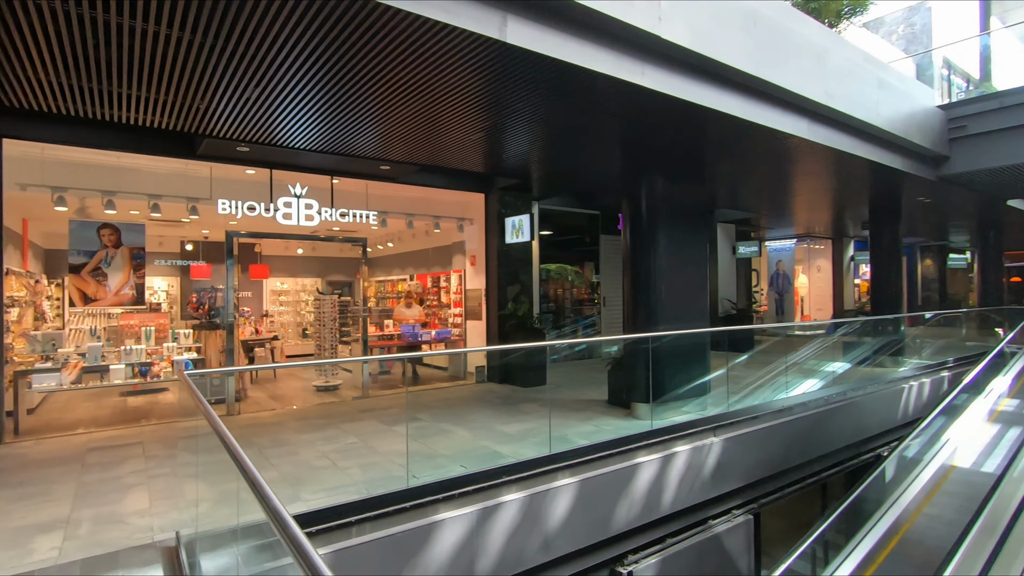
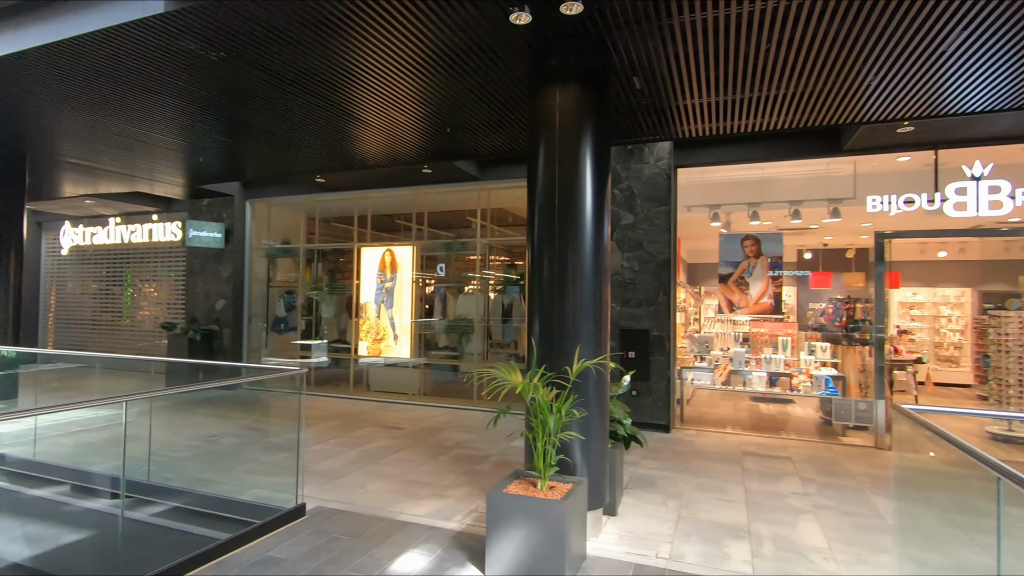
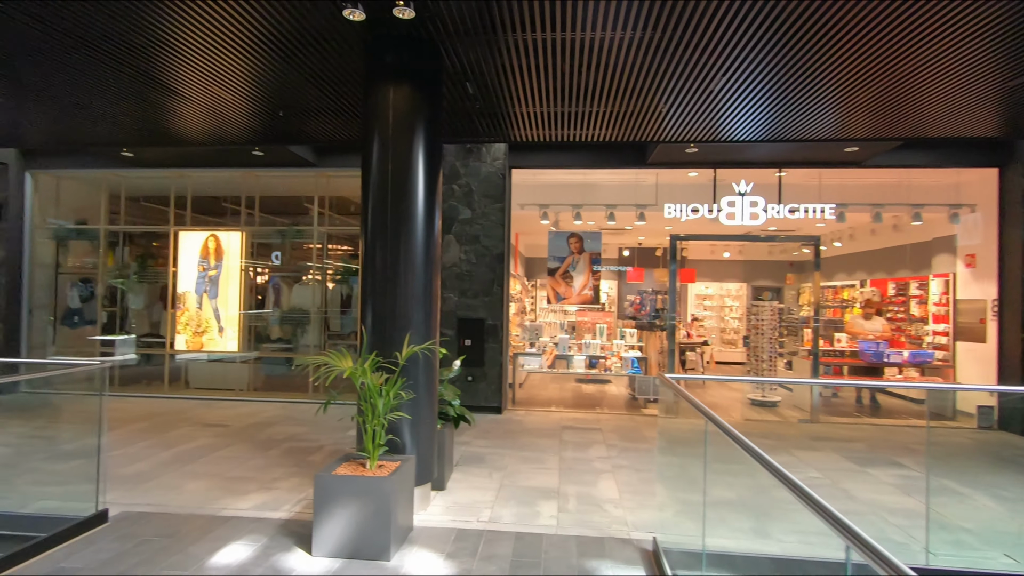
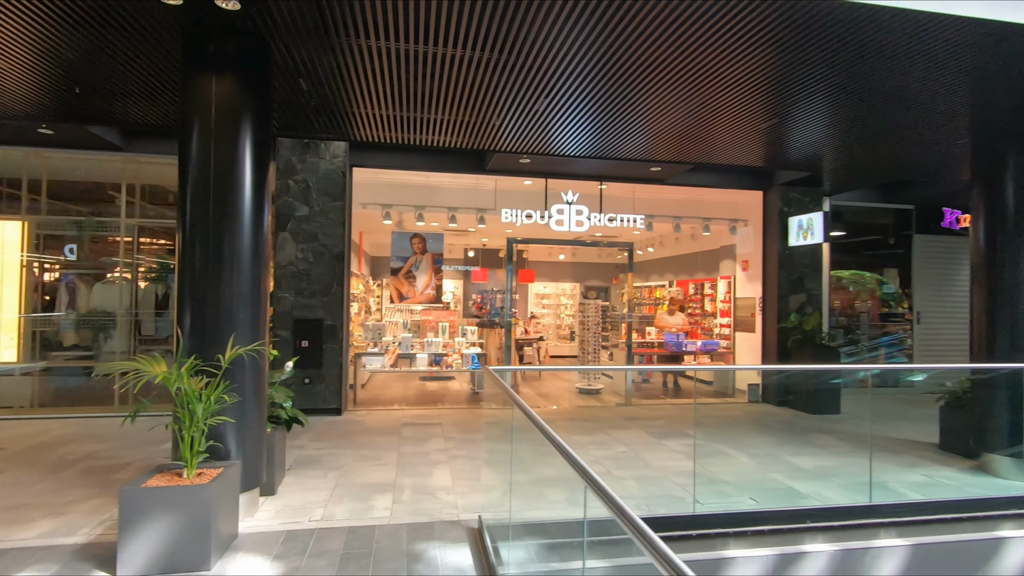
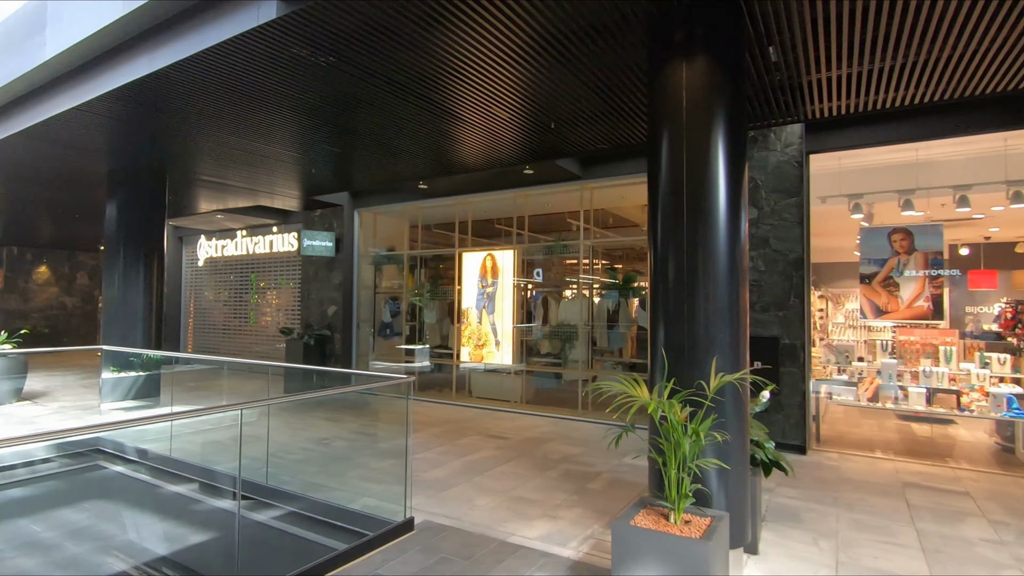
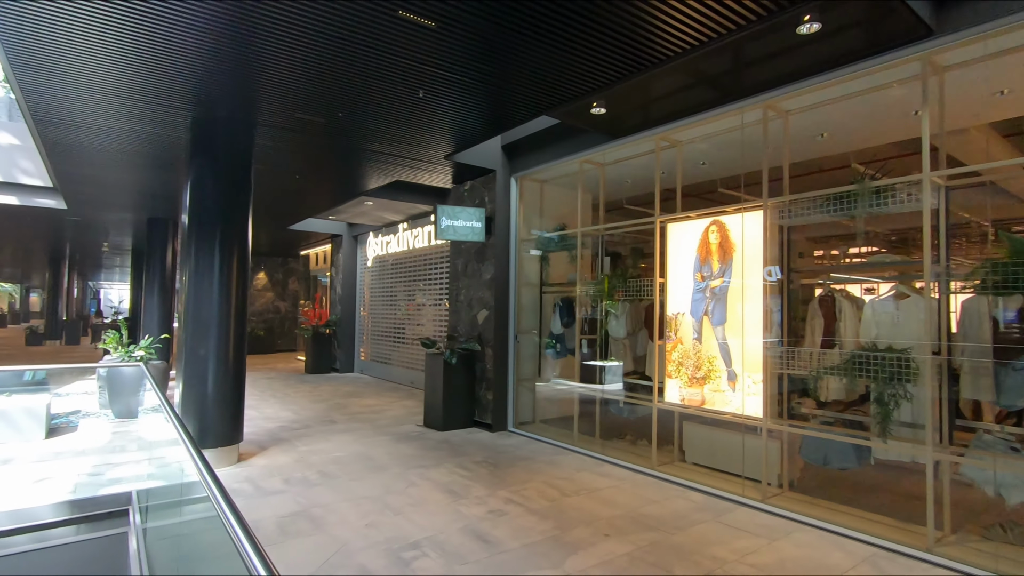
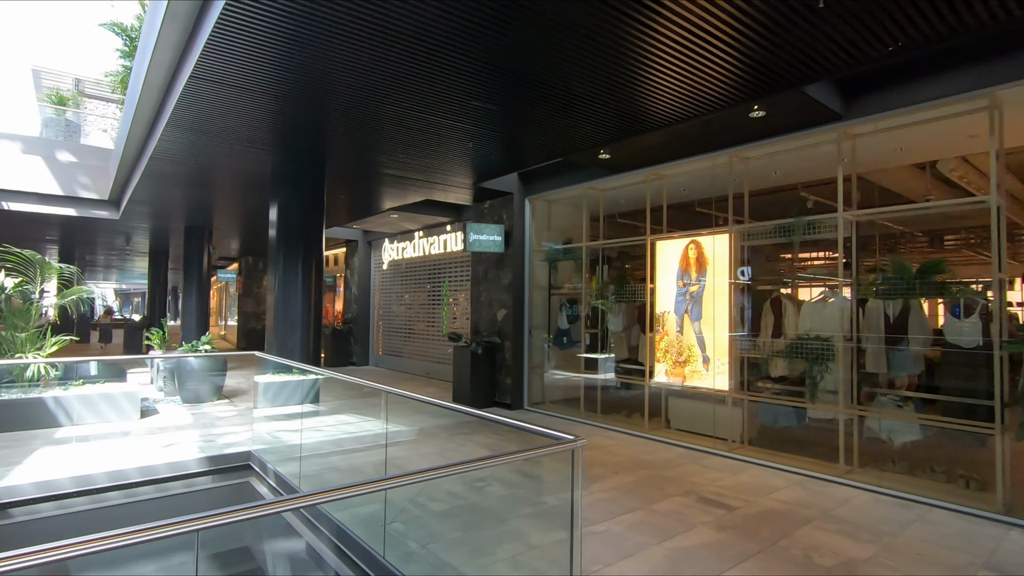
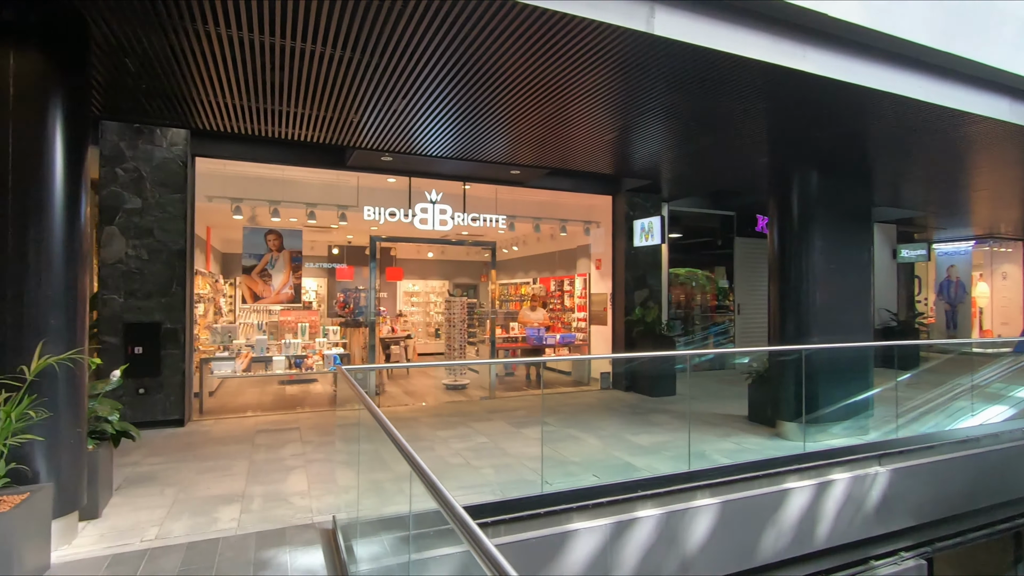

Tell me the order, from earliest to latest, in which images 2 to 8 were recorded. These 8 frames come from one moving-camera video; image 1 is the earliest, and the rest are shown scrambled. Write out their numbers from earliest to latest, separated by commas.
8, 4, 3, 2, 5, 7, 6
